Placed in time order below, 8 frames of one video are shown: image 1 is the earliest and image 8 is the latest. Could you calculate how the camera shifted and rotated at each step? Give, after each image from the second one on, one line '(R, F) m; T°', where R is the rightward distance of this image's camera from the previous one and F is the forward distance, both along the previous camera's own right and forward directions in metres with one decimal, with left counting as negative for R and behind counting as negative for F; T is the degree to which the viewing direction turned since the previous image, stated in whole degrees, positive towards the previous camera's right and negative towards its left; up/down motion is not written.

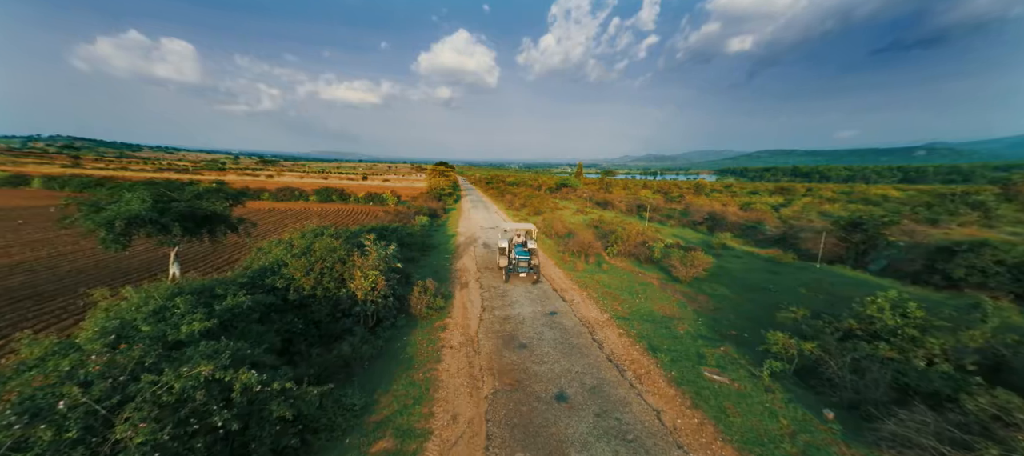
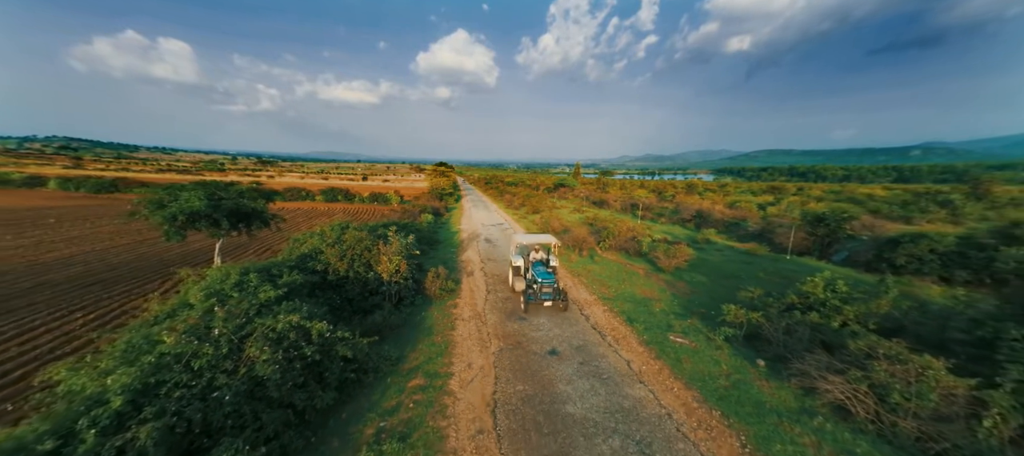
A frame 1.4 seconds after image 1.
(-0.1, -1.6) m; 0°
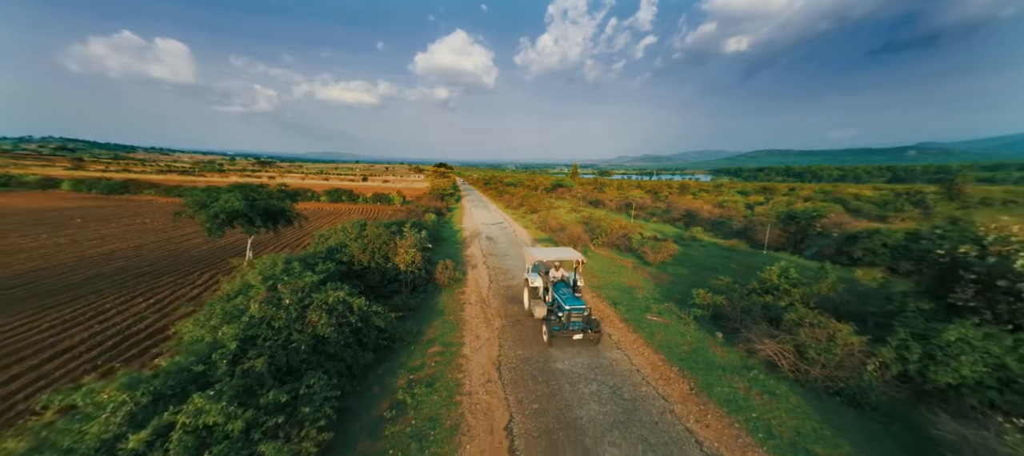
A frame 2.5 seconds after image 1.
(-0.1, -1.4) m; 0°
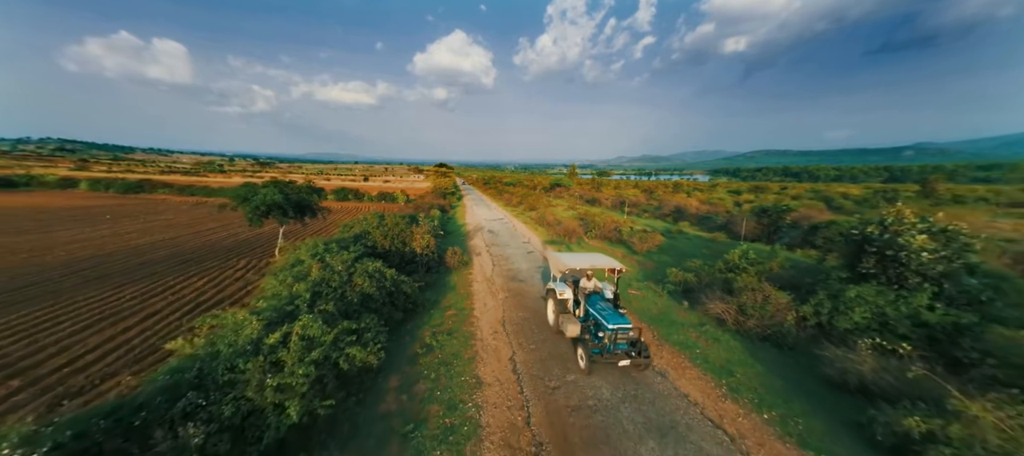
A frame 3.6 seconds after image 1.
(-0.1, -1.8) m; 0°
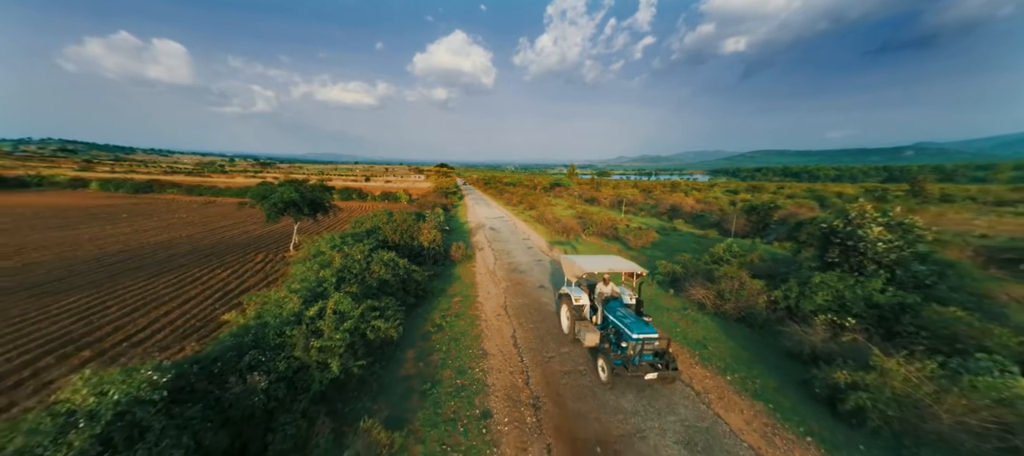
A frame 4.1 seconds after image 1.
(0.0, -0.9) m; 0°
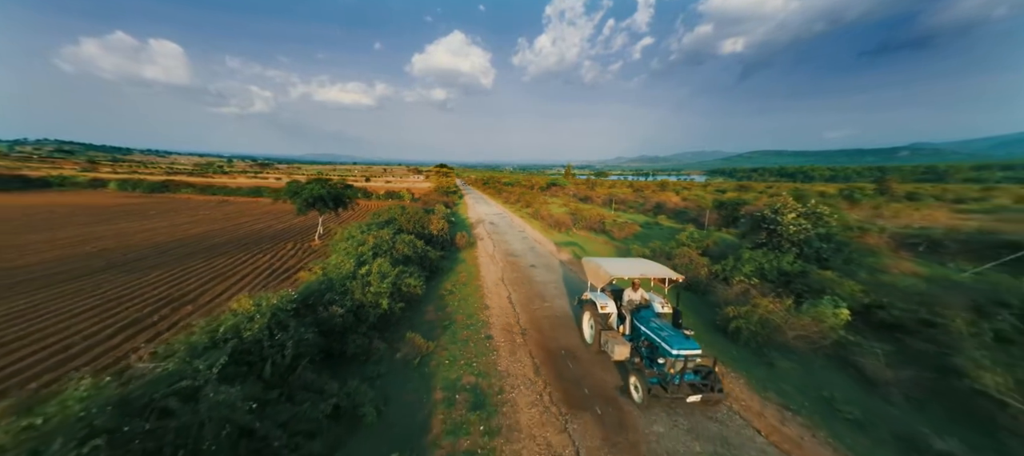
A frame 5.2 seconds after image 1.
(+0.1, -2.4) m; 0°
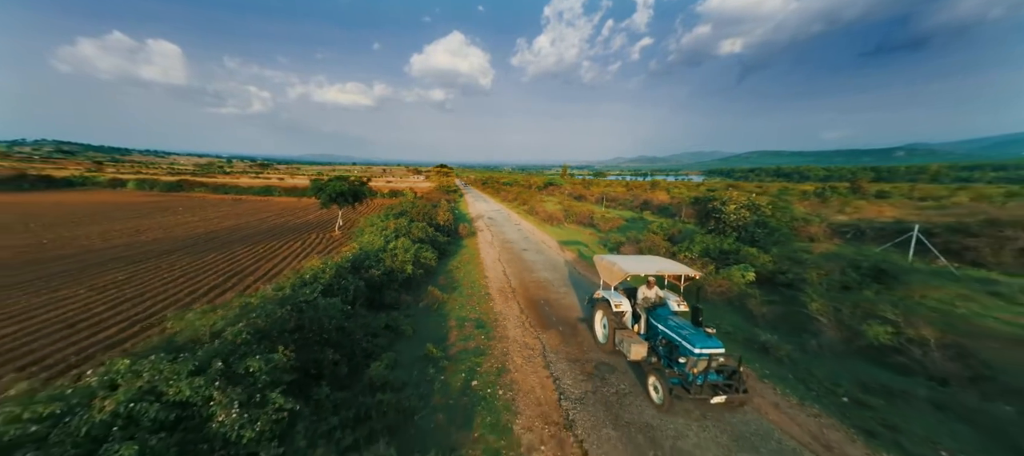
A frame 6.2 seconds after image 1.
(+0.2, -2.5) m; 0°
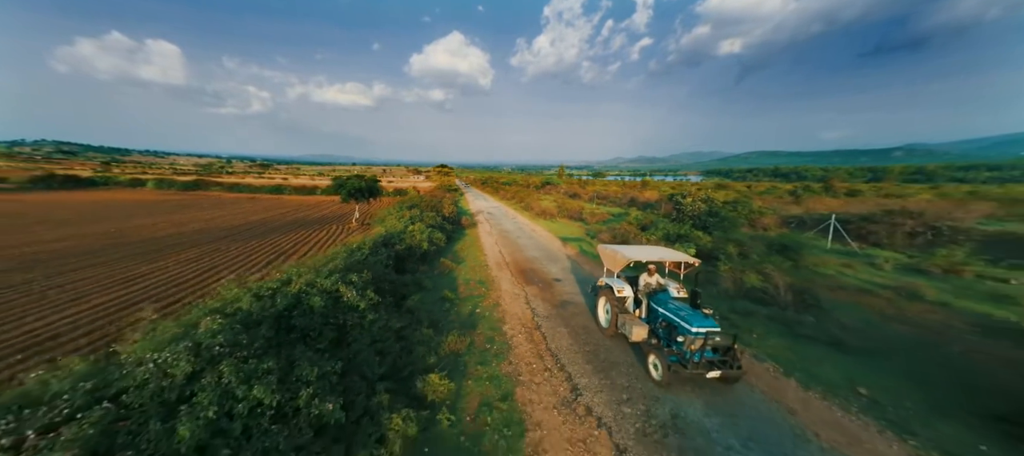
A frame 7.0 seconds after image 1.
(+0.2, -2.7) m; 0°
